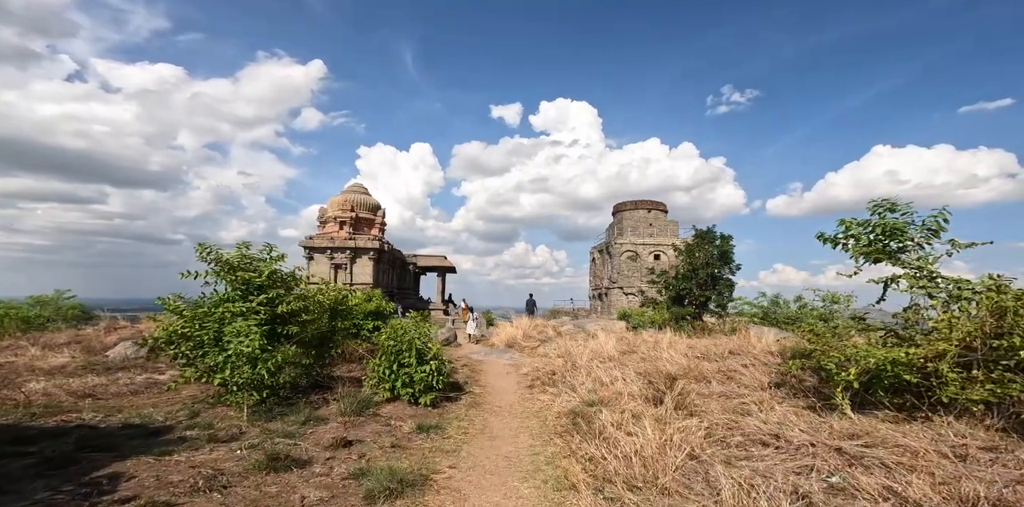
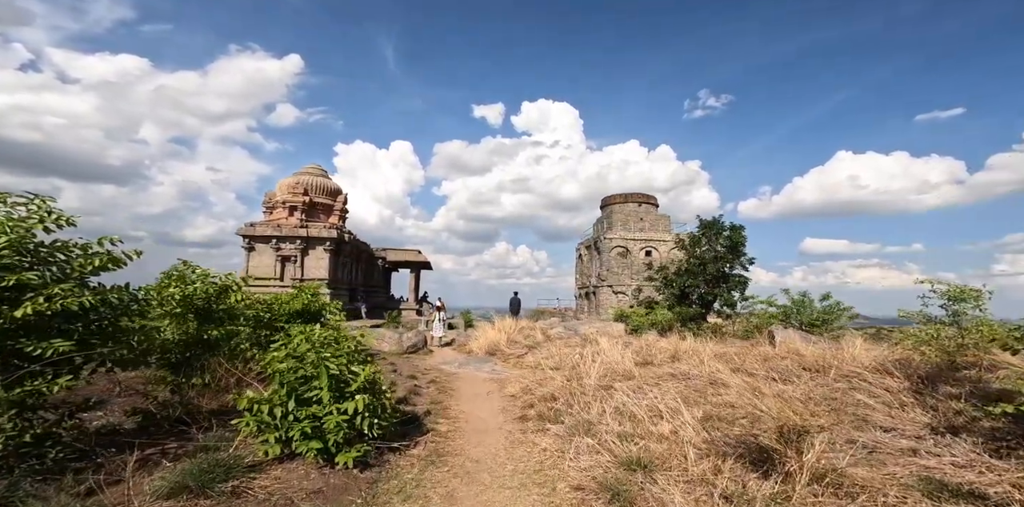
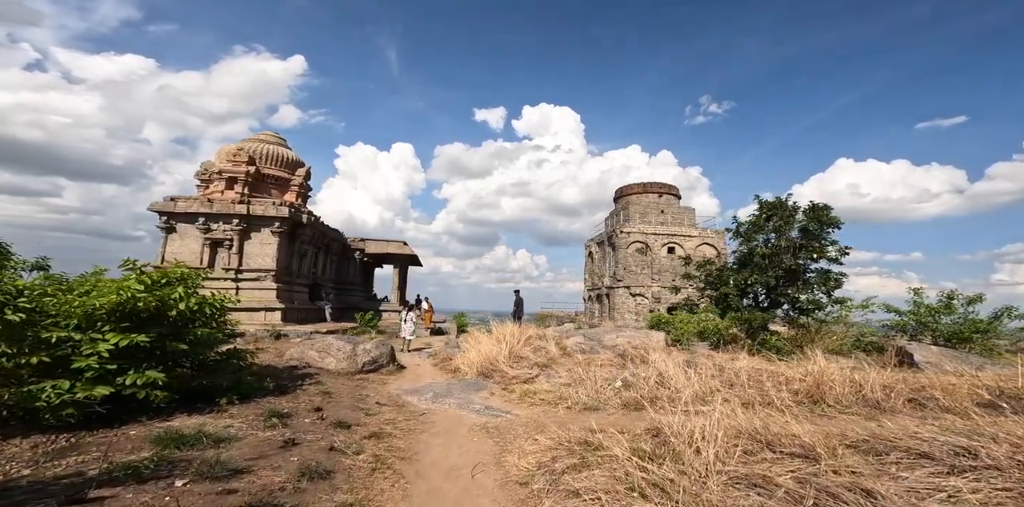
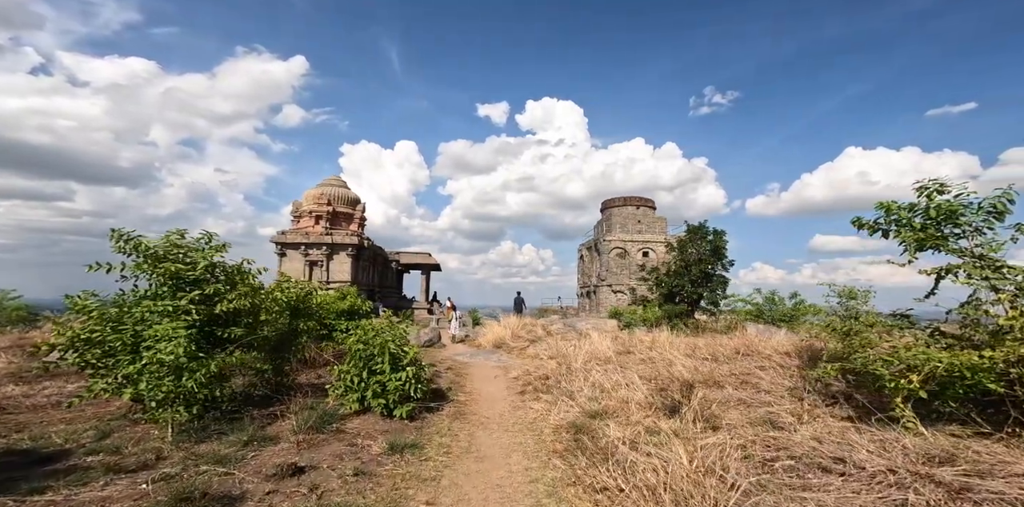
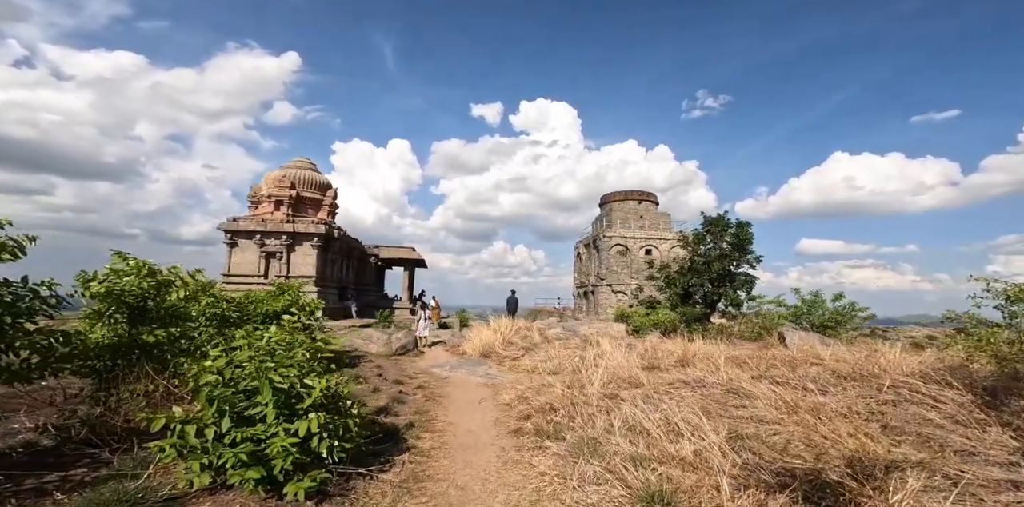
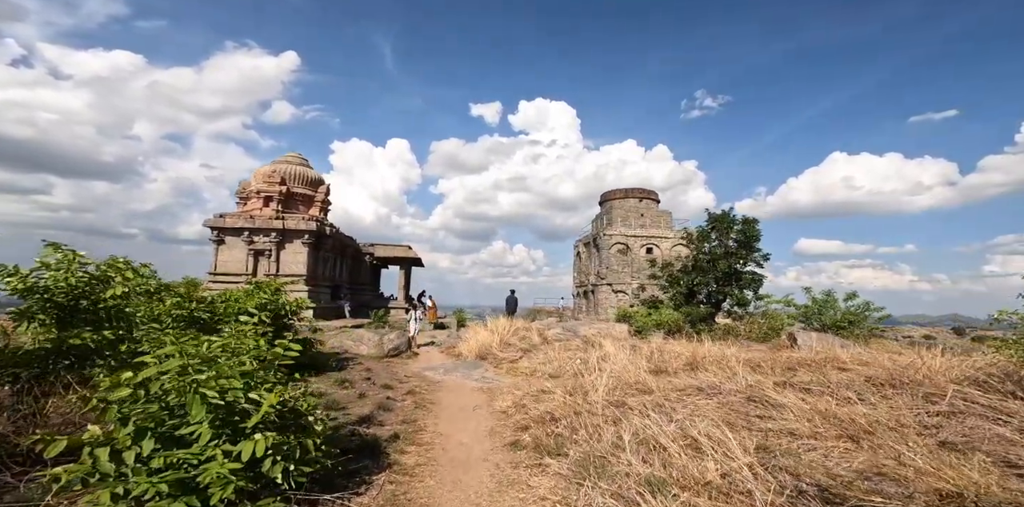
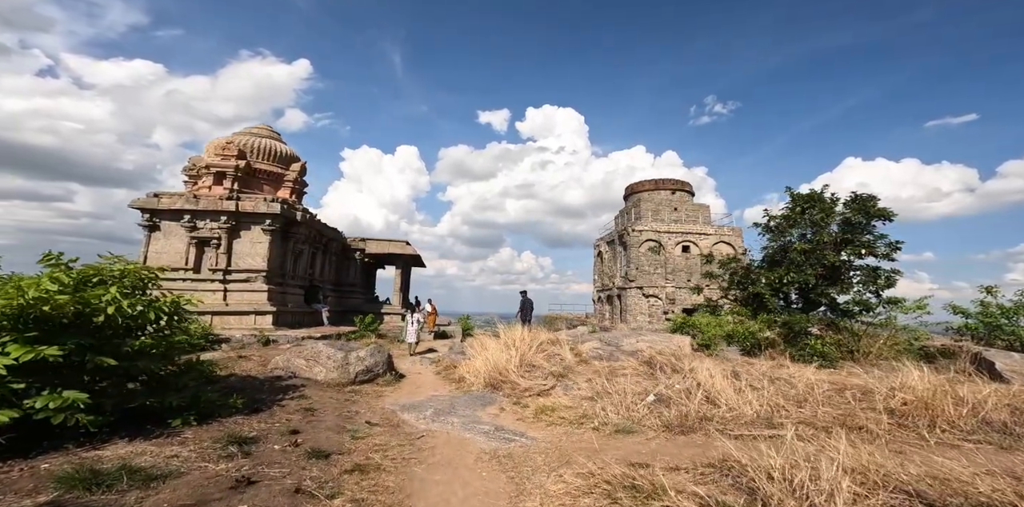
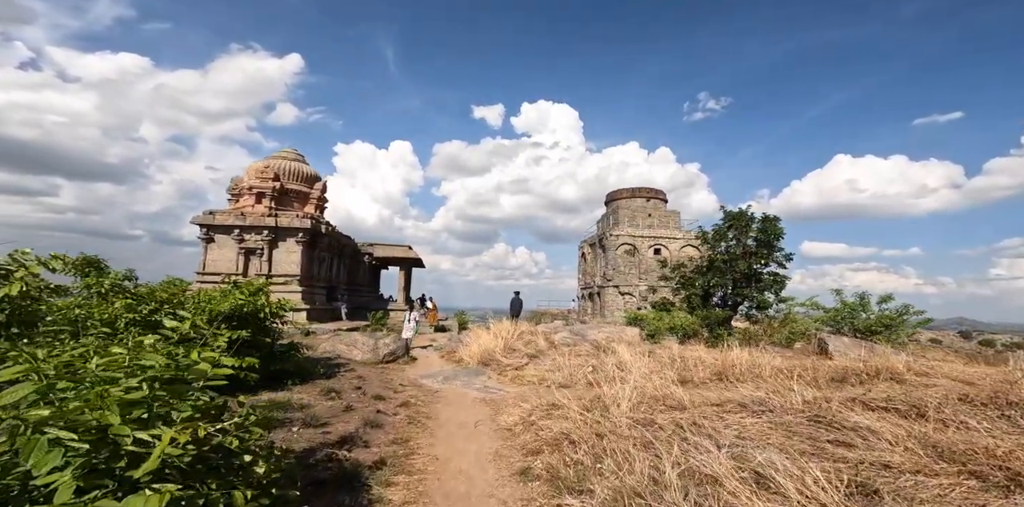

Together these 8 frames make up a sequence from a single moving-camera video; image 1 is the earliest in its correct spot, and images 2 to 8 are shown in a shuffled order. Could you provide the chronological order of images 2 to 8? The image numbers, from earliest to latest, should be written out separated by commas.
4, 2, 5, 6, 8, 3, 7
